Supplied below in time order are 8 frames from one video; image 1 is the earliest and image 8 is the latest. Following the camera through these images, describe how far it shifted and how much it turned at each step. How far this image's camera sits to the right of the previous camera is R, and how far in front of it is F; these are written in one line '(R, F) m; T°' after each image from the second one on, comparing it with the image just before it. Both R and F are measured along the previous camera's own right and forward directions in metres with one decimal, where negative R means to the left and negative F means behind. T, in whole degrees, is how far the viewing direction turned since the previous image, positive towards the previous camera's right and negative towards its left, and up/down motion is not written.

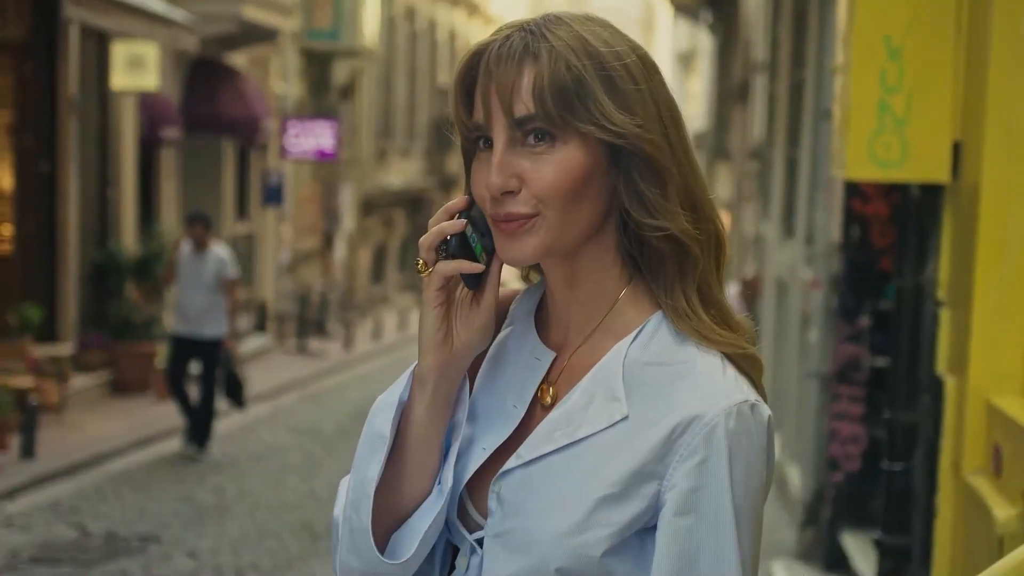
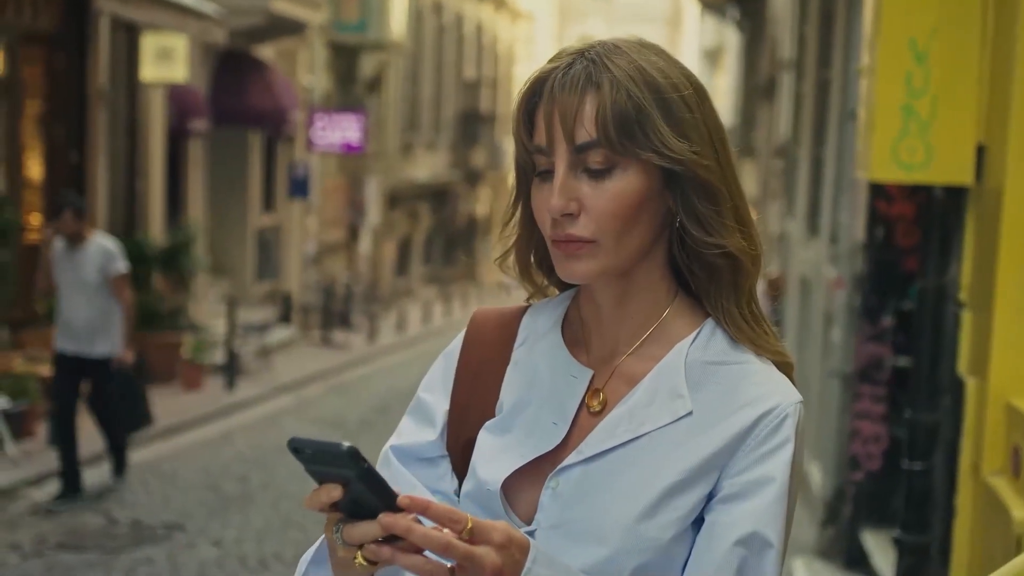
(0.0, 0.0) m; -1°
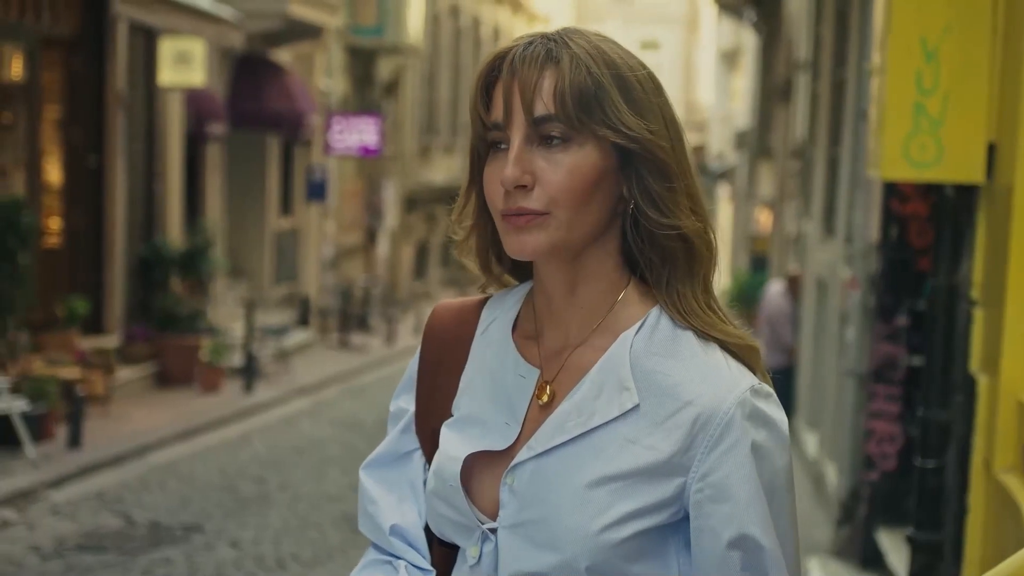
(0.0, 0.0) m; -1°
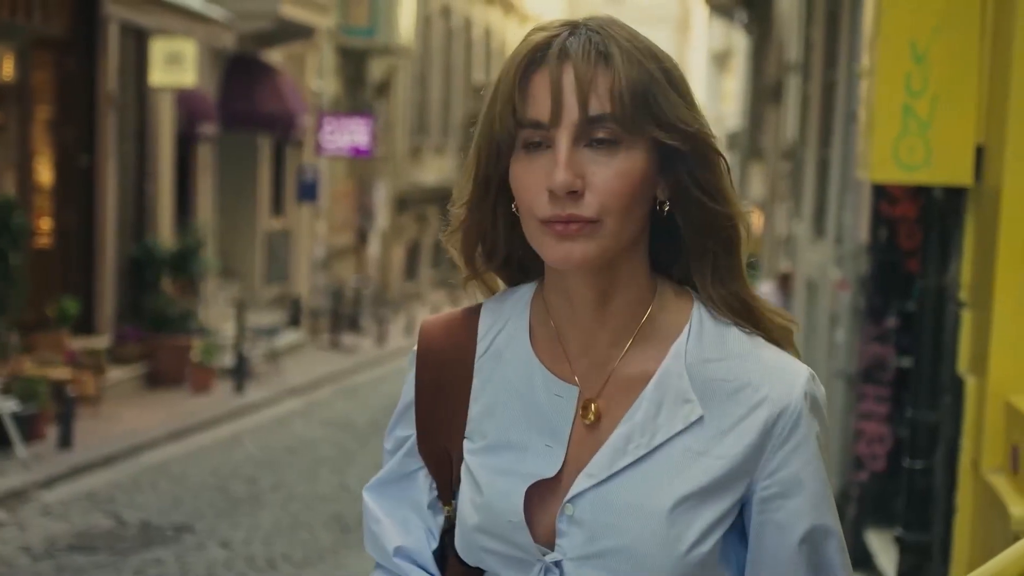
(0.0, 0.0) m; 0°
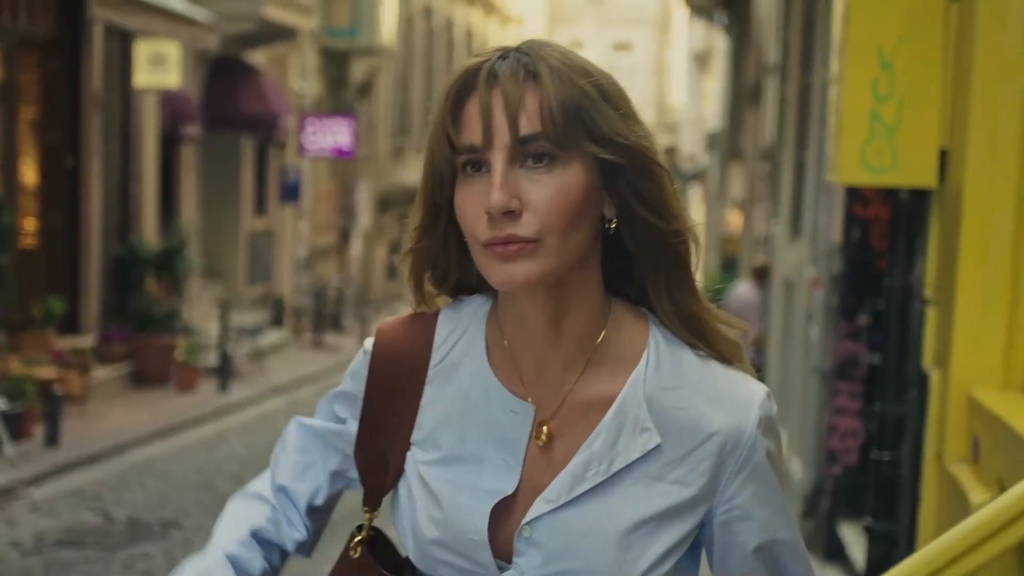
(0.0, -0.2) m; +1°
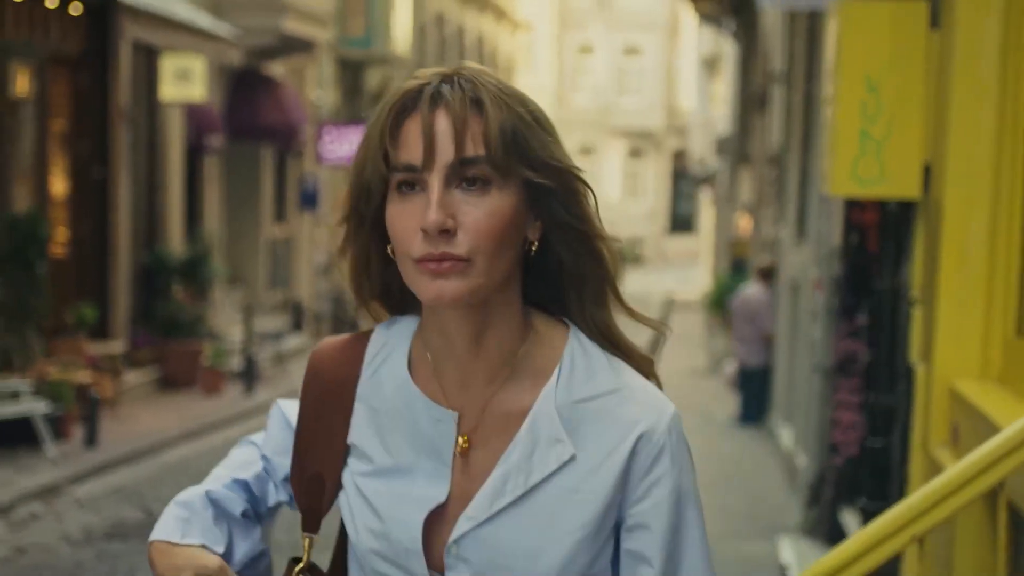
(0.0, -0.4) m; 0°
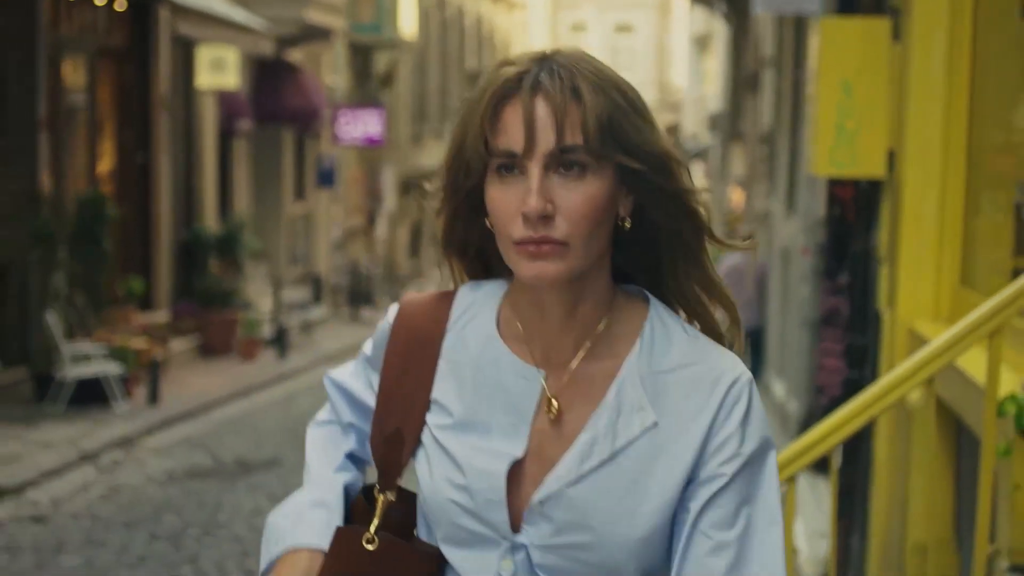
(-0.3, -1.2) m; 0°
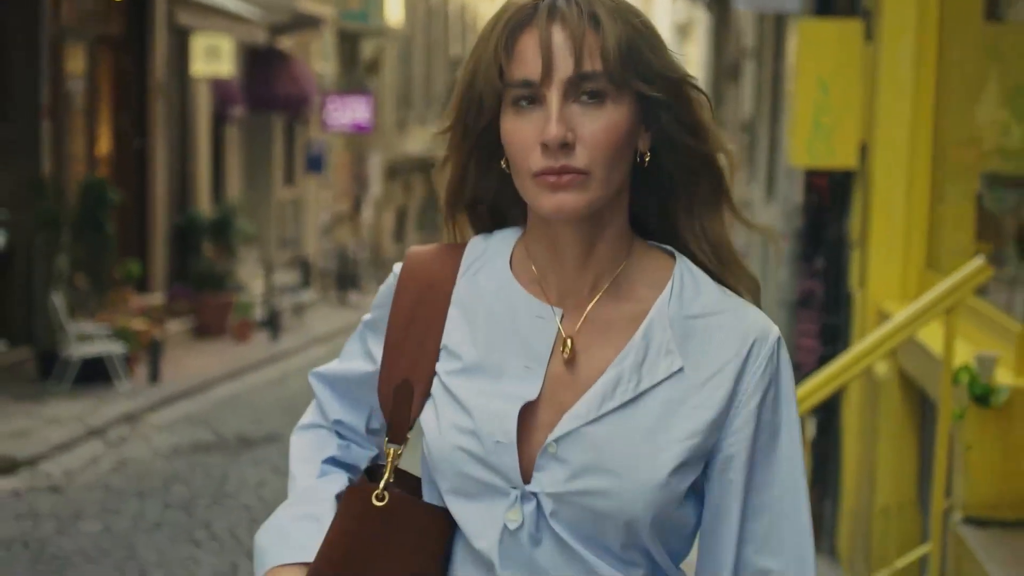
(-0.1, -0.4) m; +1°
